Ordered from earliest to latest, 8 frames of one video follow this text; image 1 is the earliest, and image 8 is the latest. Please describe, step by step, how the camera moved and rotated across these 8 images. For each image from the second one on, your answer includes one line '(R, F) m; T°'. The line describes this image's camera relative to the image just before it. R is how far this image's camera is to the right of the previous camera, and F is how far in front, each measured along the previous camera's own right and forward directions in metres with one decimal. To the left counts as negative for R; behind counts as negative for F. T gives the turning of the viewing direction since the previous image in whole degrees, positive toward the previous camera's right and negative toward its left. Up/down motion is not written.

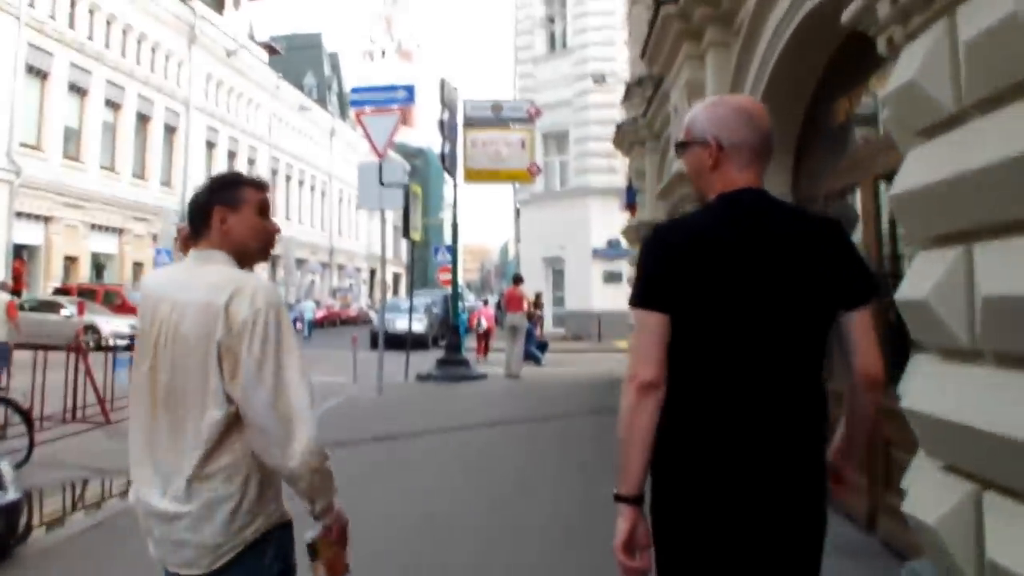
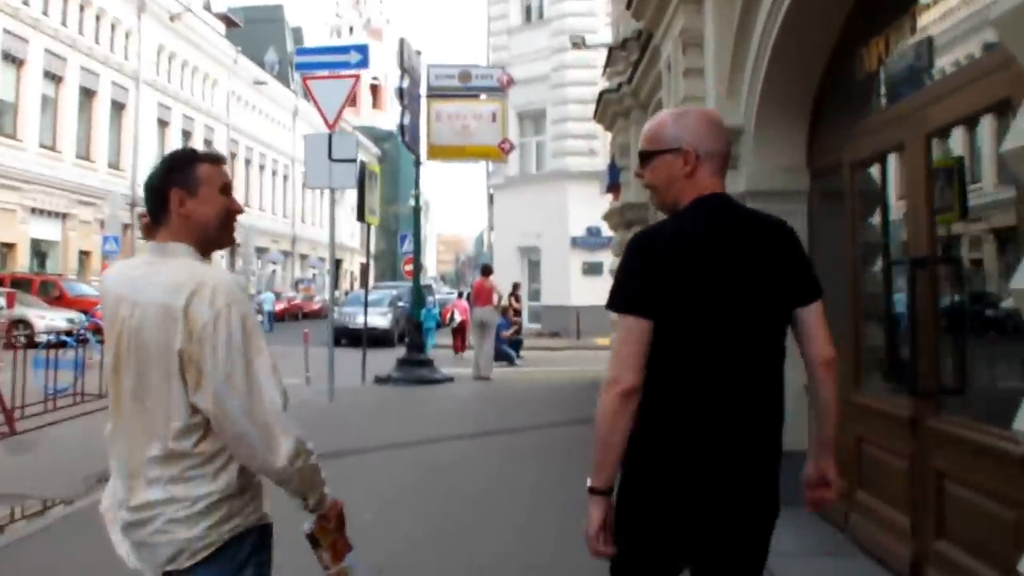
(+0.2, +1.6) m; +1°
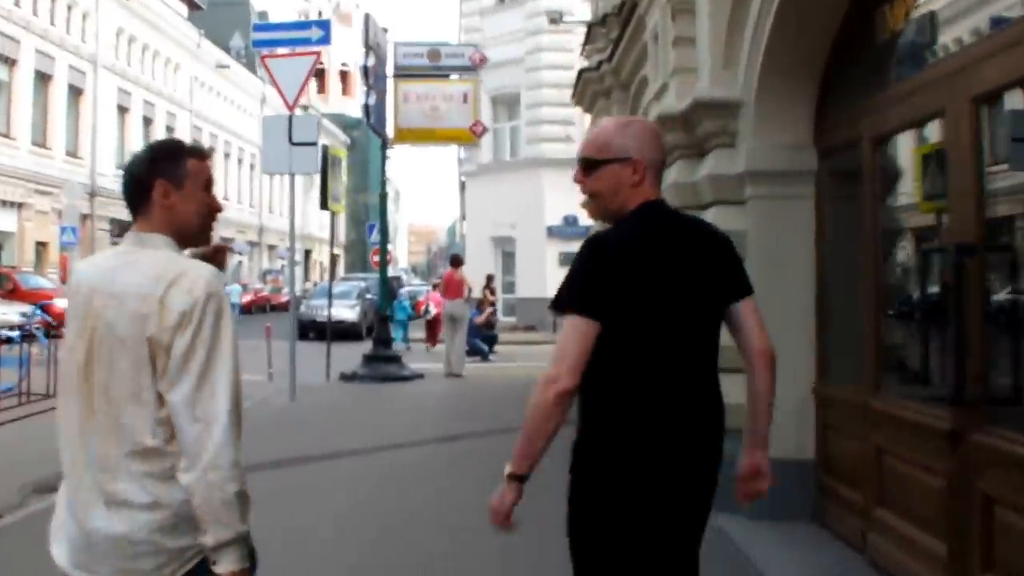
(0.0, +0.7) m; +1°
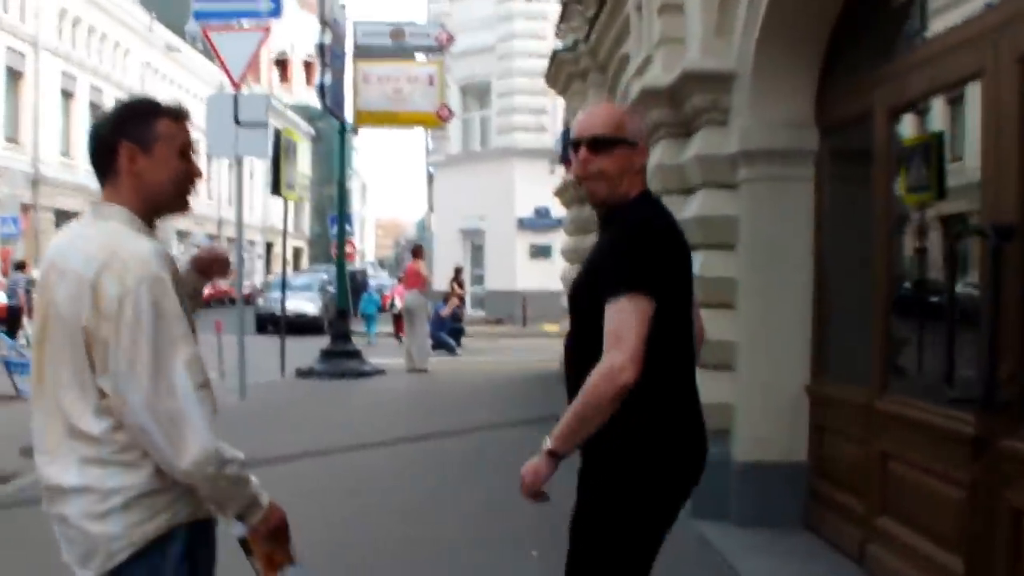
(0.0, +0.6) m; +2°
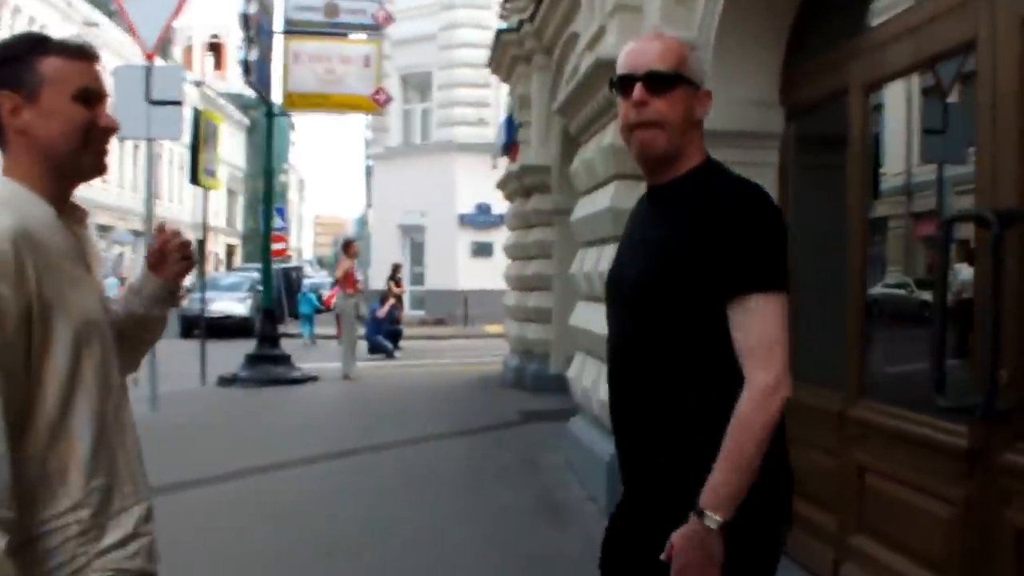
(0.0, +0.6) m; +3°
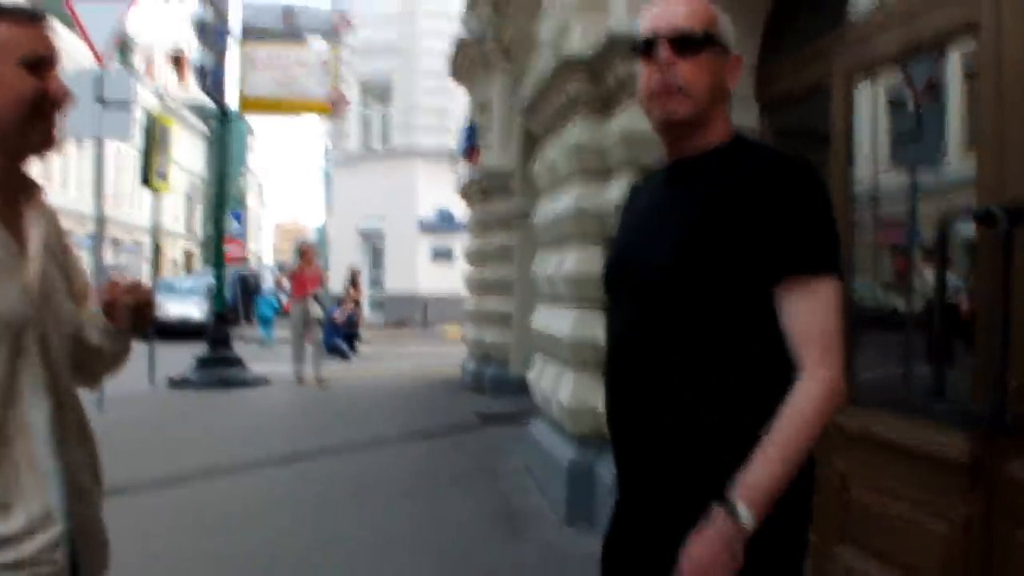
(0.0, +0.3) m; +2°
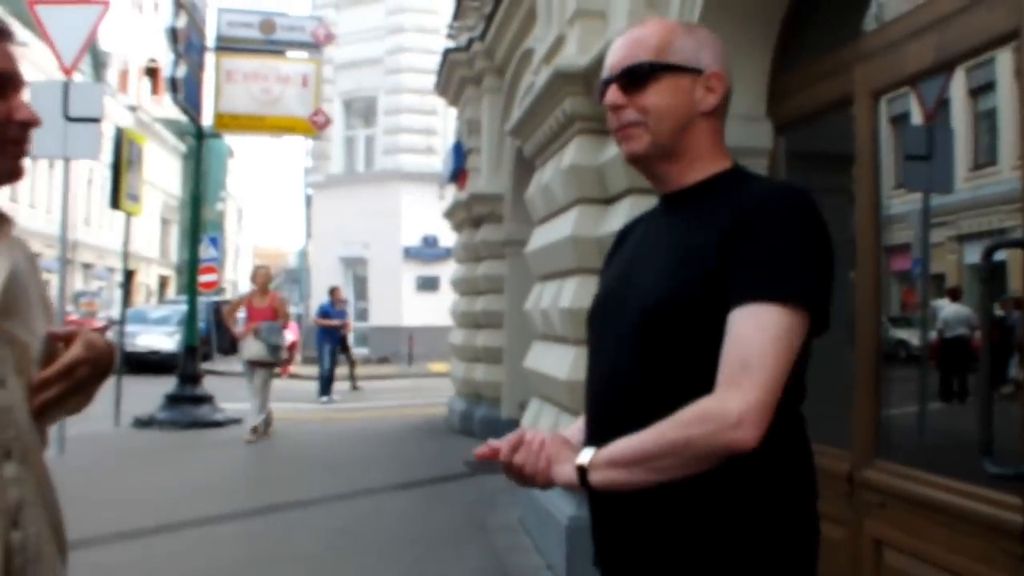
(0.0, +0.4) m; +1°
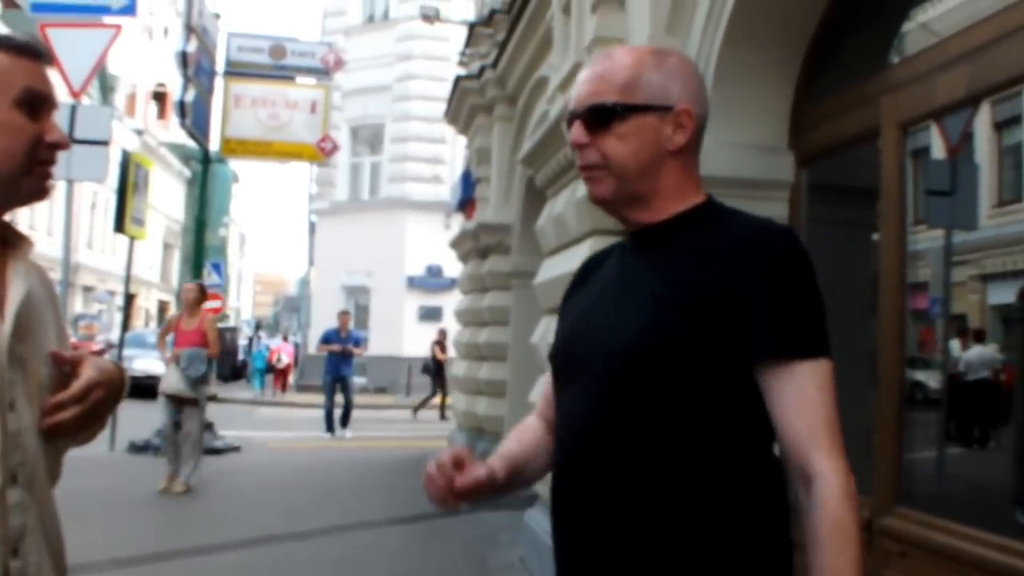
(0.0, +0.1) m; 0°
